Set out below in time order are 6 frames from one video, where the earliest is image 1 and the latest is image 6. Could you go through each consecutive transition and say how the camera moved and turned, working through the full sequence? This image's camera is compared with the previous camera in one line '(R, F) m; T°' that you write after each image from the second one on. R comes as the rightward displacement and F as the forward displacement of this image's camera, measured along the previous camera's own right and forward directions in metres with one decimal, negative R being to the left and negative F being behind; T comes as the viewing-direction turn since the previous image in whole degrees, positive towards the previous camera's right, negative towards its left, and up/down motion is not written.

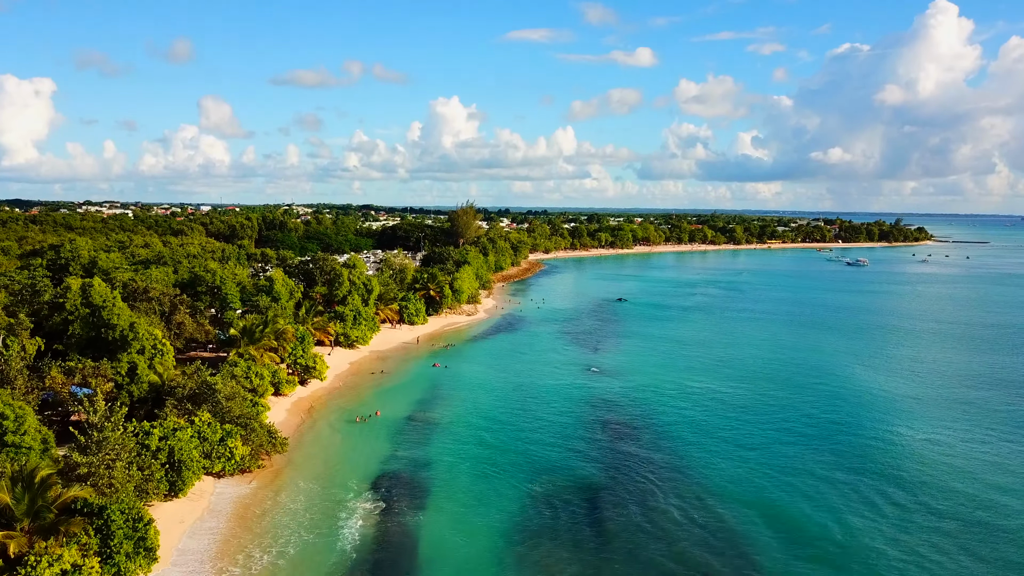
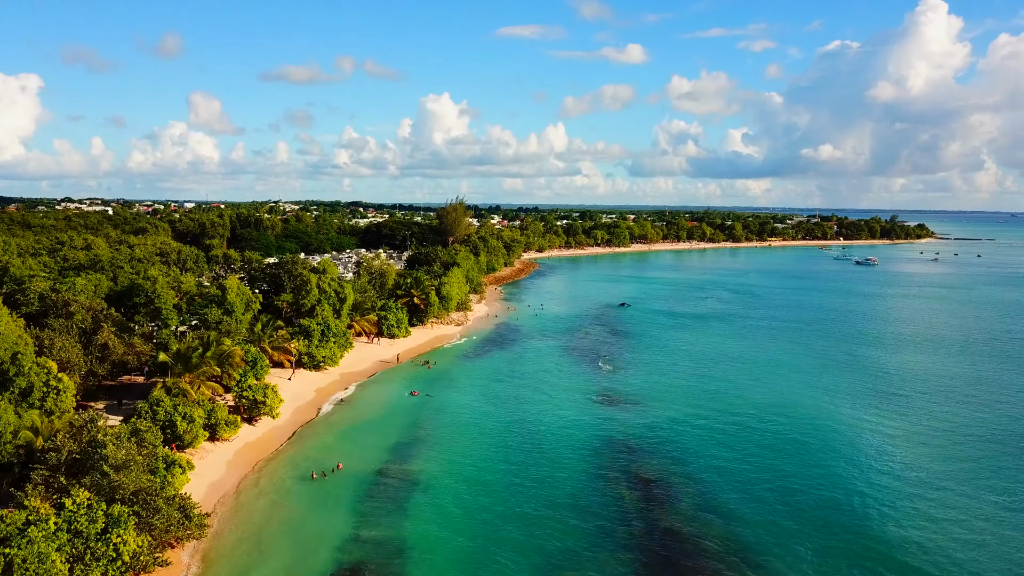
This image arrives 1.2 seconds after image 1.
(-0.3, +9.5) m; +1°
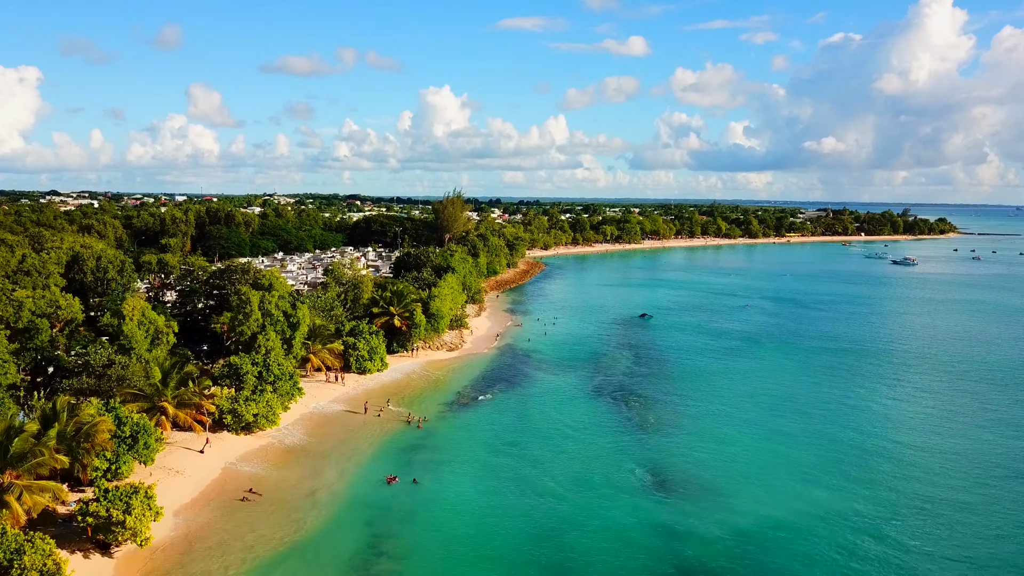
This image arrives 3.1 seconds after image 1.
(-0.4, +15.2) m; 0°
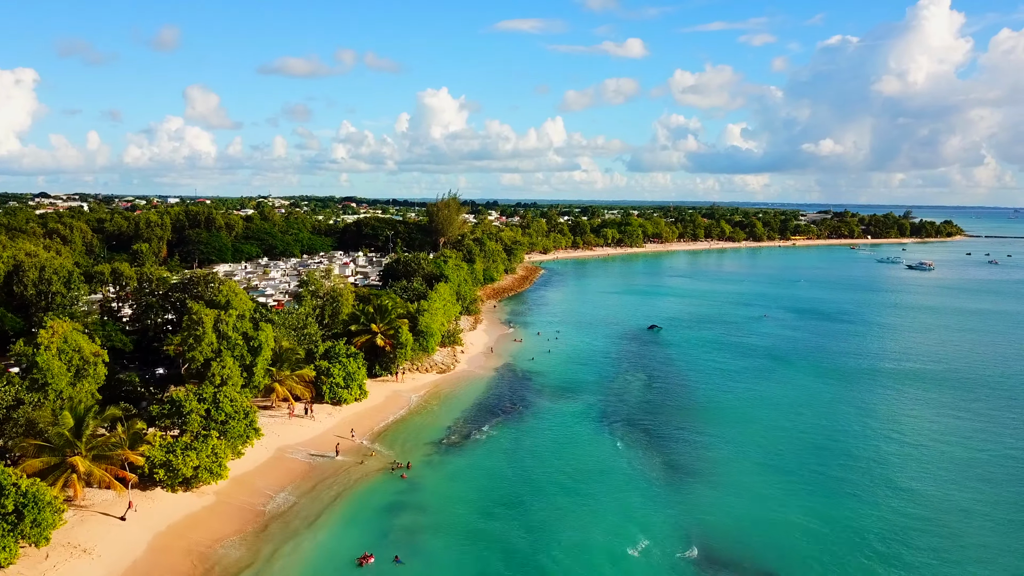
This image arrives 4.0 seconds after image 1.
(-0.1, +6.9) m; 0°
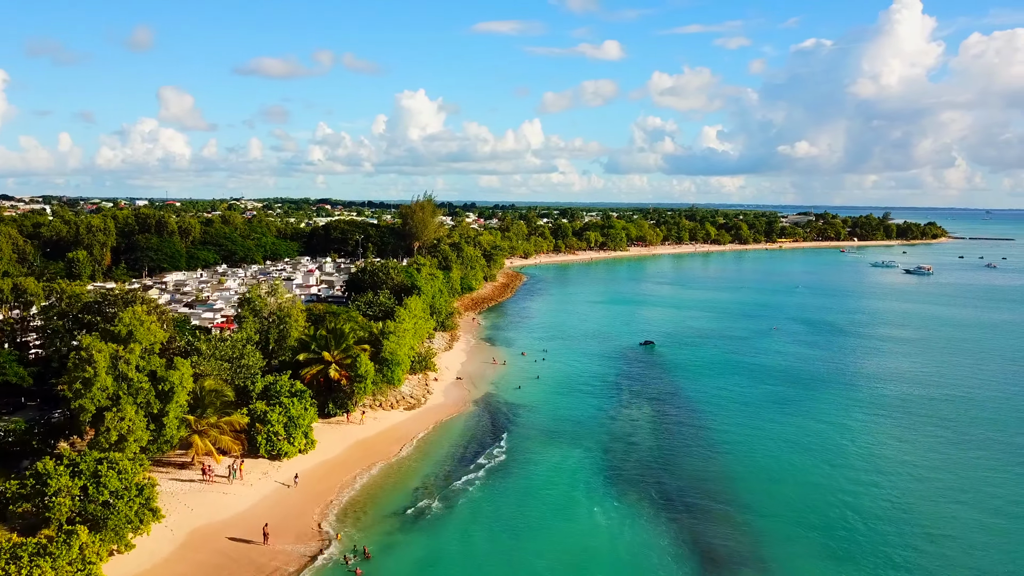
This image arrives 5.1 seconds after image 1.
(-0.2, +8.4) m; +2°
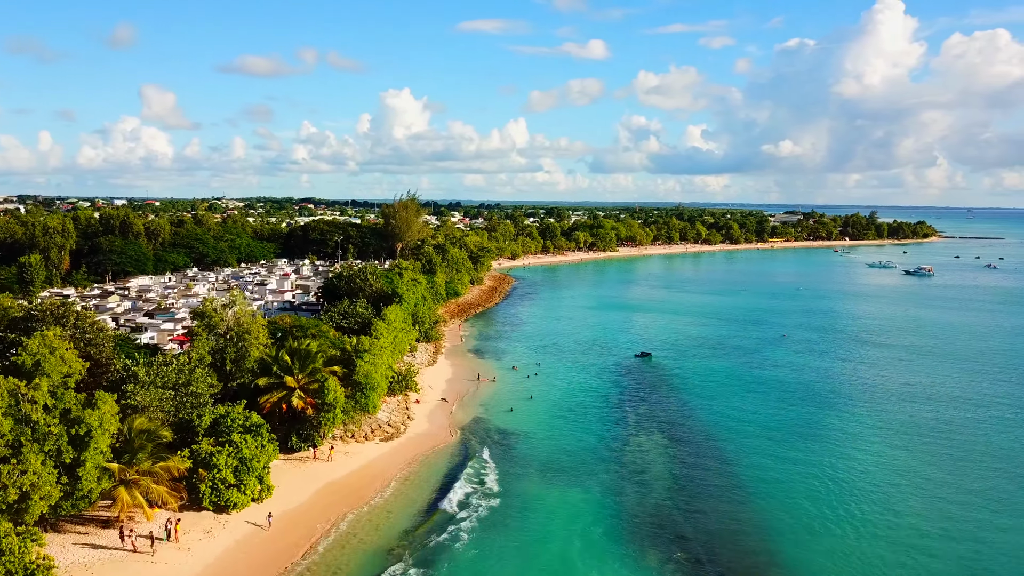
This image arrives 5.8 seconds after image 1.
(-0.3, +5.5) m; +1°
